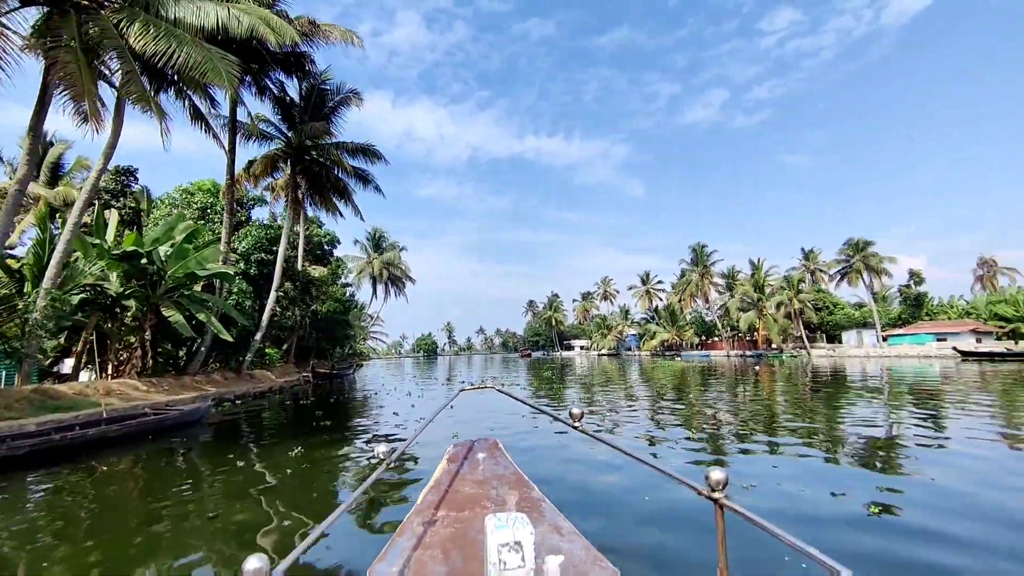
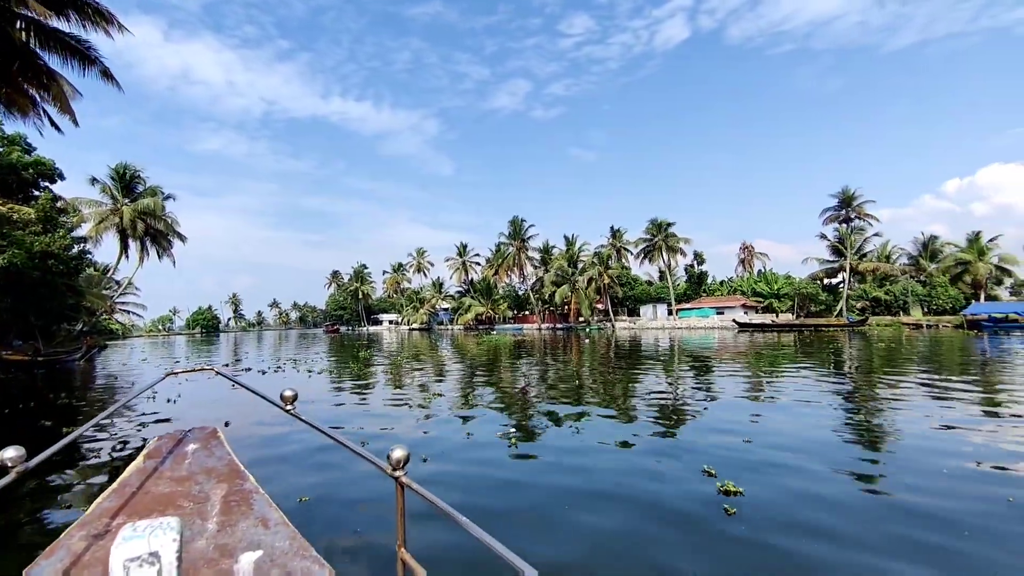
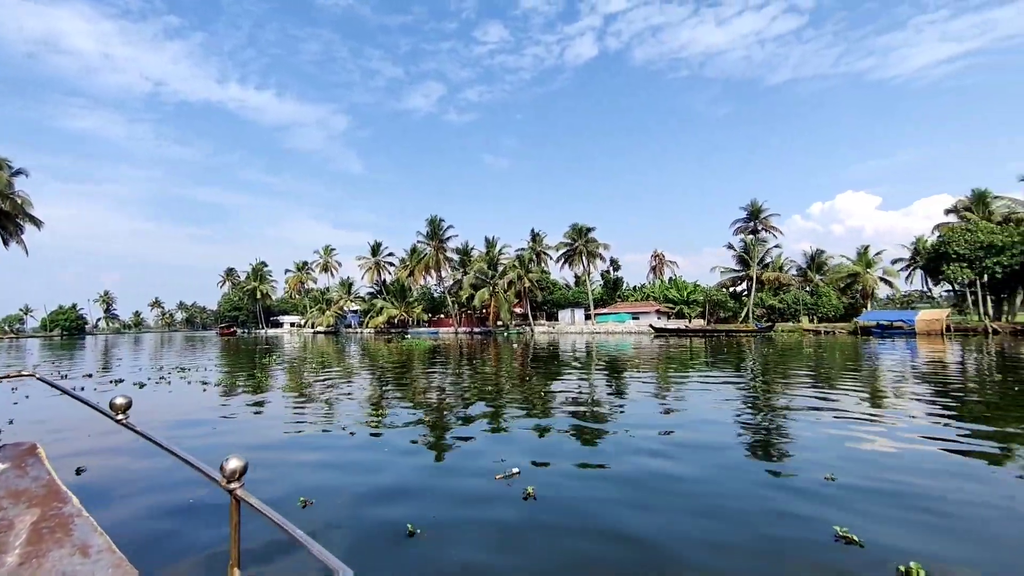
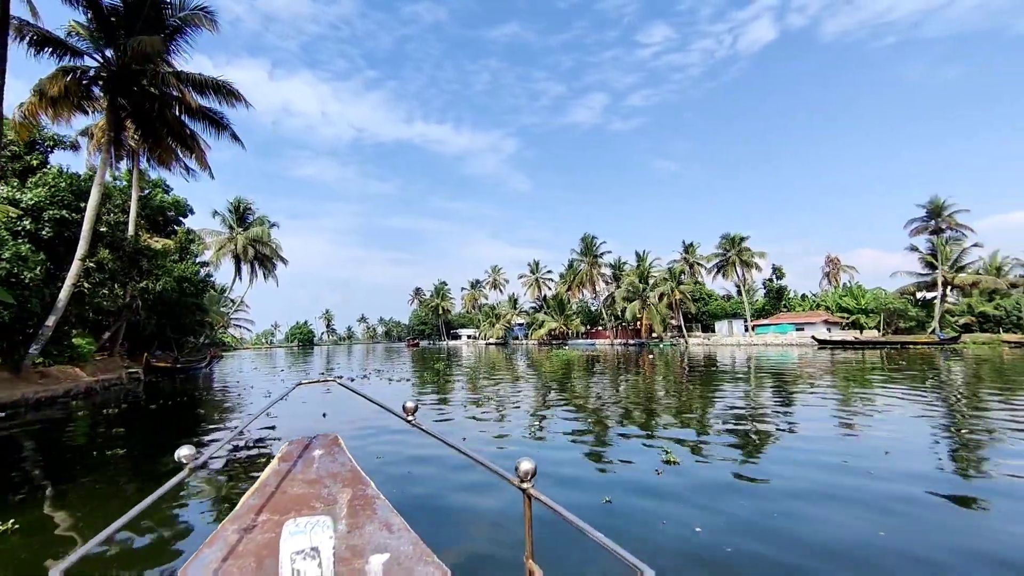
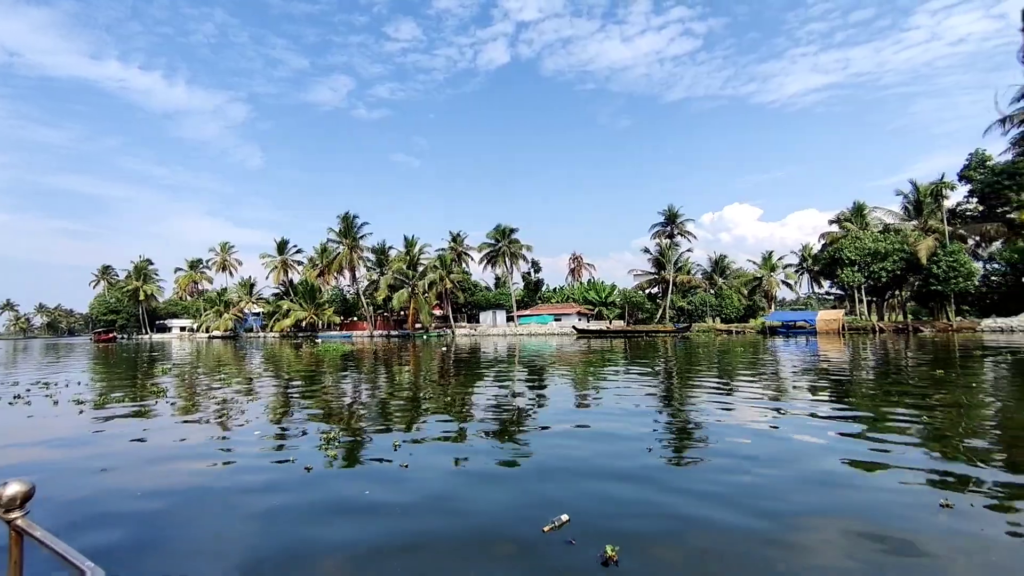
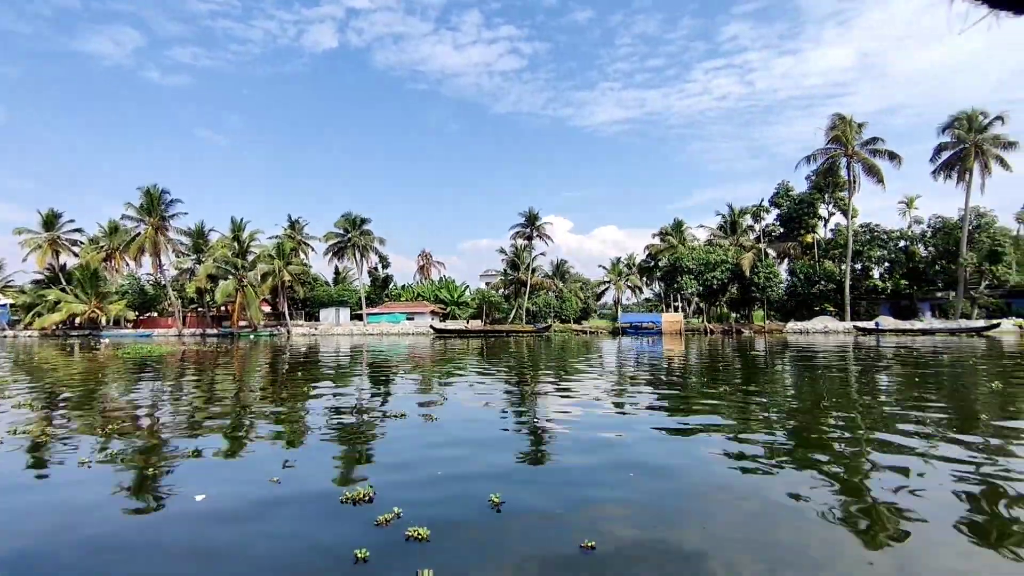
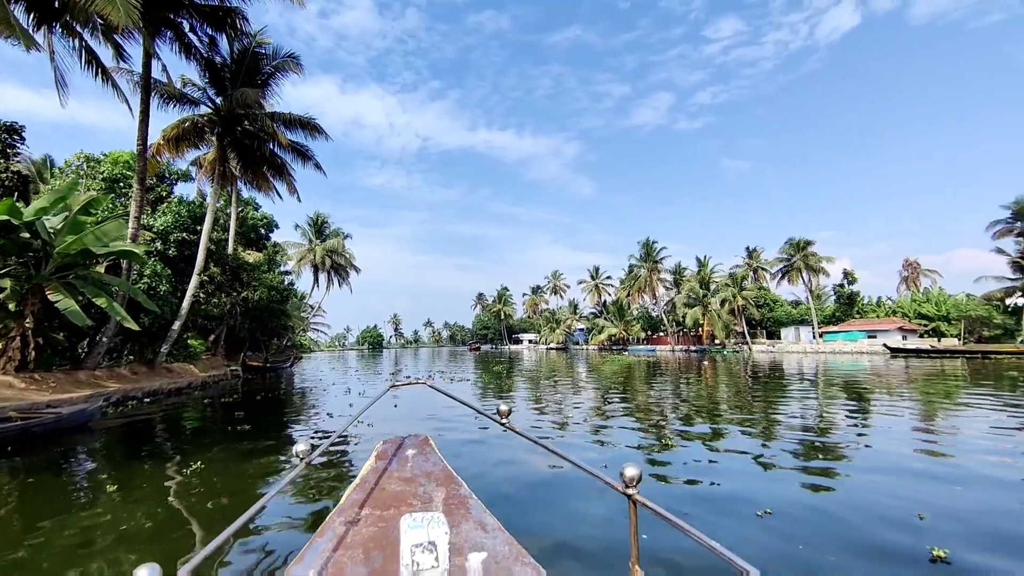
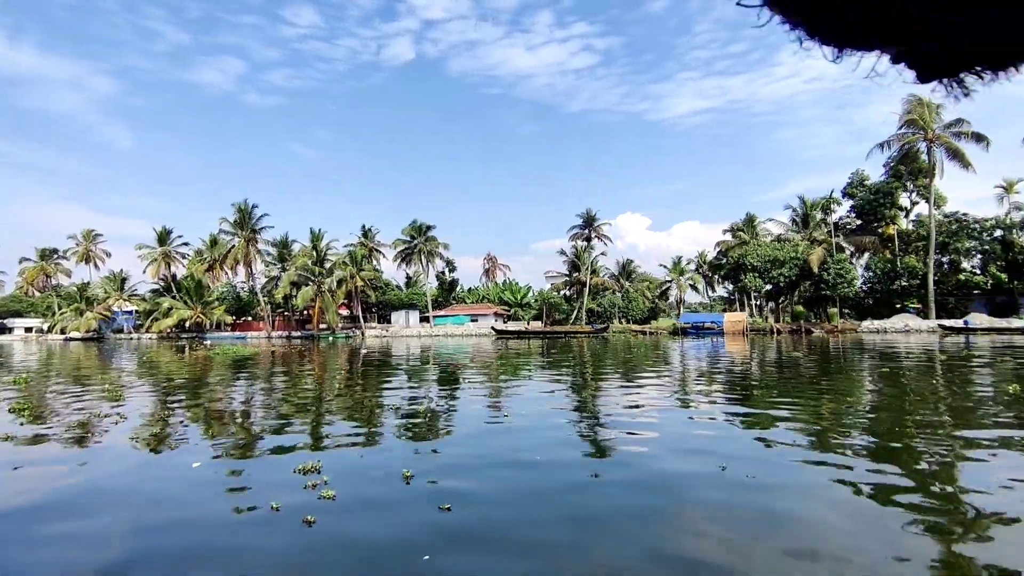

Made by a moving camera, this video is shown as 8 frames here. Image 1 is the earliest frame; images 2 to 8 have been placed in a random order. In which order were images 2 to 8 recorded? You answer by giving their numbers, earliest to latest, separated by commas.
7, 4, 2, 3, 5, 8, 6
